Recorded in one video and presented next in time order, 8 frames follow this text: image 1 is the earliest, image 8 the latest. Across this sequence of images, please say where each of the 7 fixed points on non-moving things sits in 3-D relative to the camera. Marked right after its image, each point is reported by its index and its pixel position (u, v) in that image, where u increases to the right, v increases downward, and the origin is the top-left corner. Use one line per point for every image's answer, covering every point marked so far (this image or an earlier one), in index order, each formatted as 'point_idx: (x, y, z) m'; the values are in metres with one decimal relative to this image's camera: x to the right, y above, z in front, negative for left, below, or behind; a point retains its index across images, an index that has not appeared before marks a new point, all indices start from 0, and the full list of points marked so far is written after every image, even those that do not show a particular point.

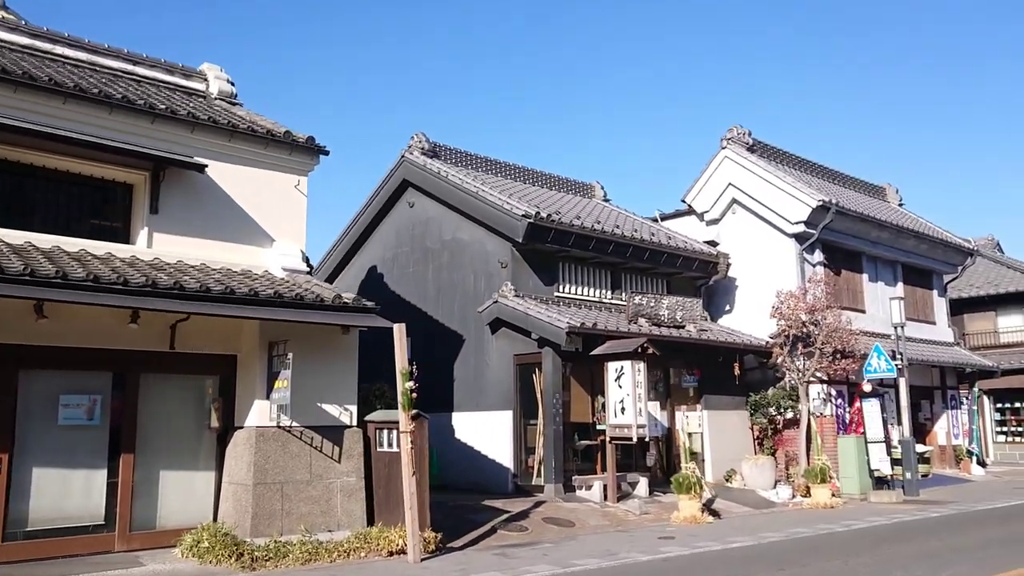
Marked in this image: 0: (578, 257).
0: (+1.4, +0.6, +17.7) m
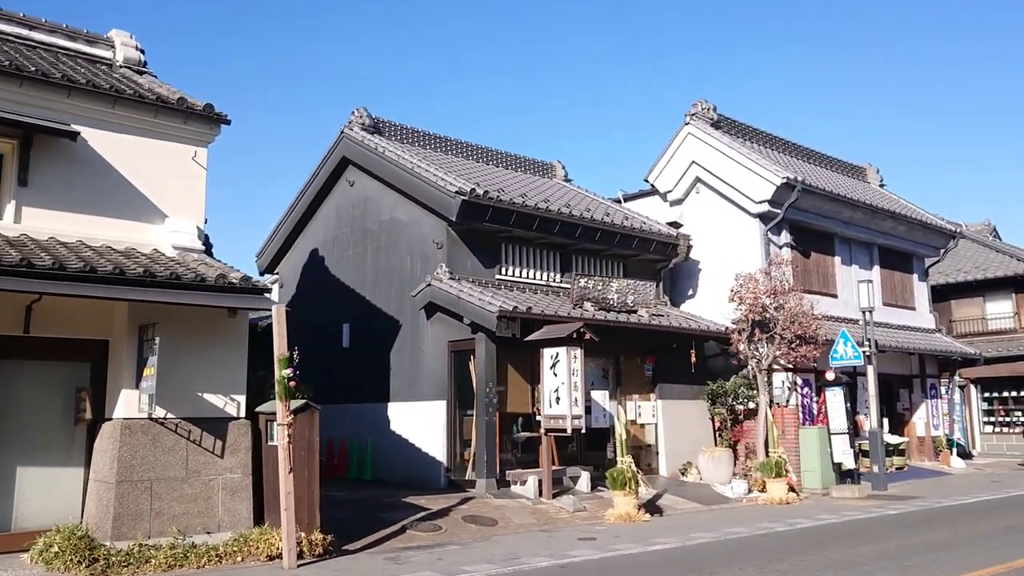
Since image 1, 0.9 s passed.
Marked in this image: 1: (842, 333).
0: (+0.2, +1.0, +16.6) m
1: (+6.9, -1.0, +17.9) m
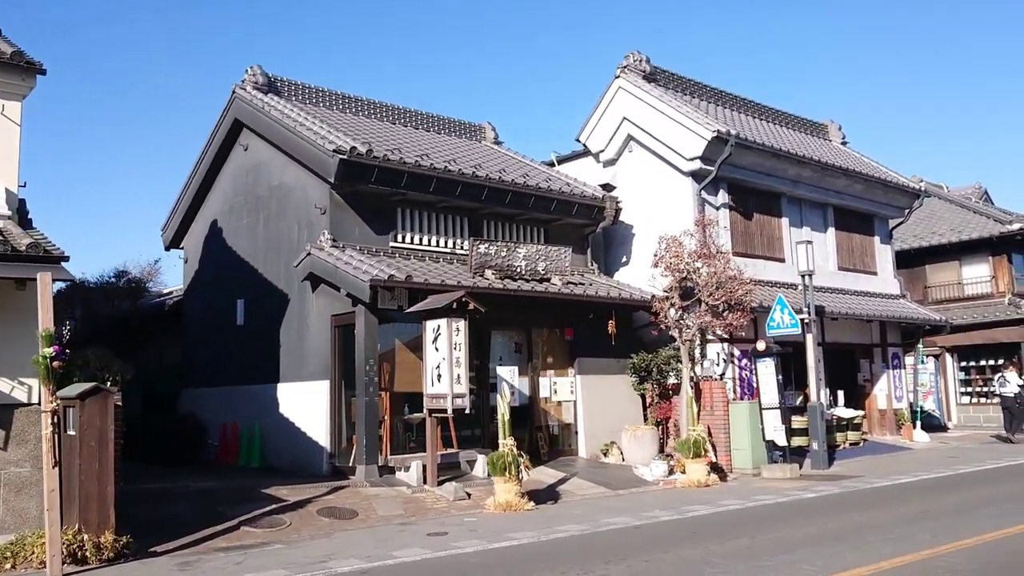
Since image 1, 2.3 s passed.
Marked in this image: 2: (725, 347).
0: (-1.6, +1.6, +15.2) m
1: (+5.1, -0.2, +16.5) m
2: (+4.3, -1.2, +17.1) m
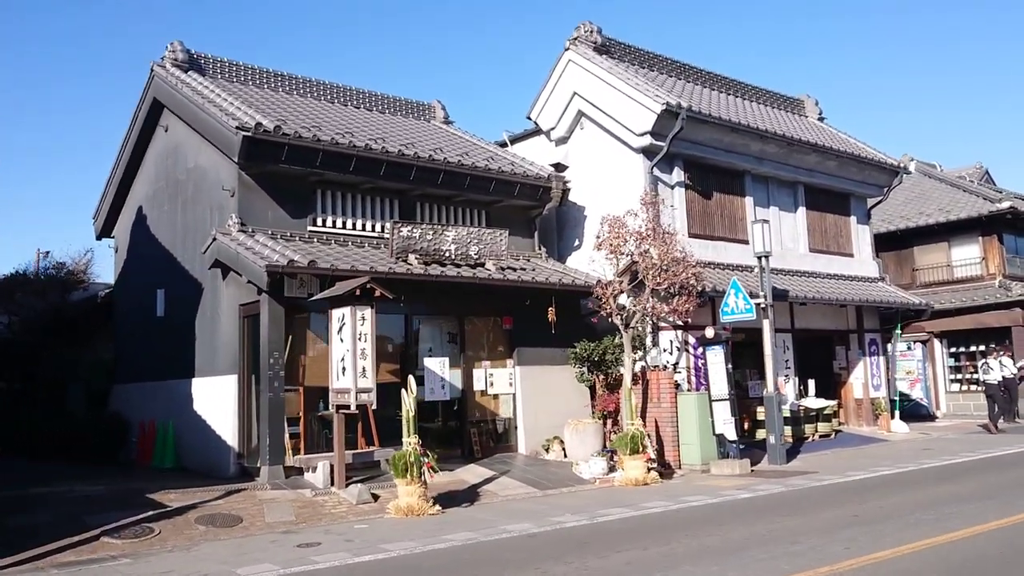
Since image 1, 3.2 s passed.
0: (-2.9, +1.8, +14.2) m
1: (+4.0, +0.1, +15.4) m
2: (+3.1, -0.9, +16.0) m
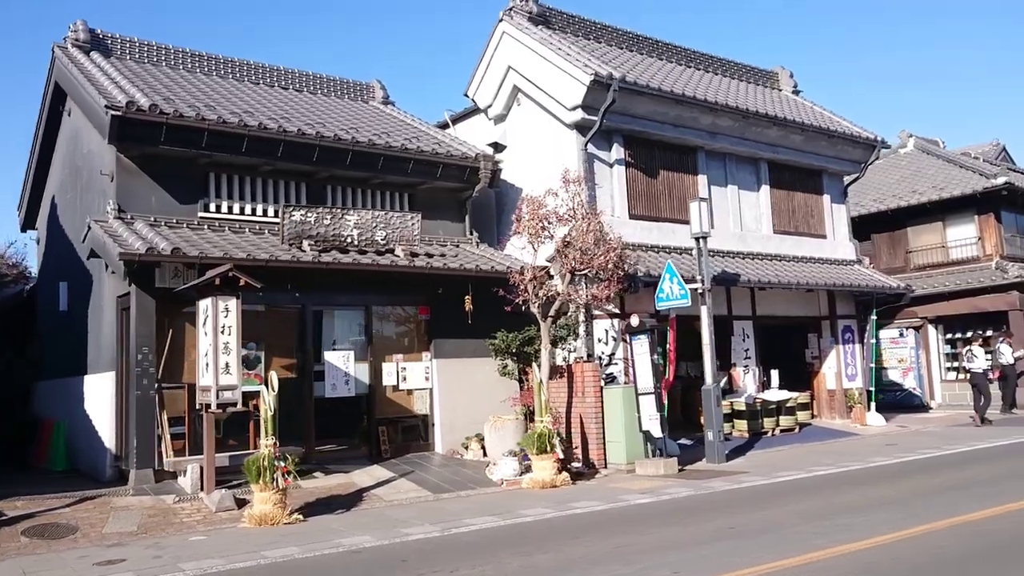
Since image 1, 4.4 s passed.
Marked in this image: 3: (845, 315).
0: (-4.3, +1.9, +13.3) m
1: (+2.6, +0.3, +14.2) m
2: (+1.8, -0.6, +14.8) m
3: (+7.6, -0.6, +19.6) m
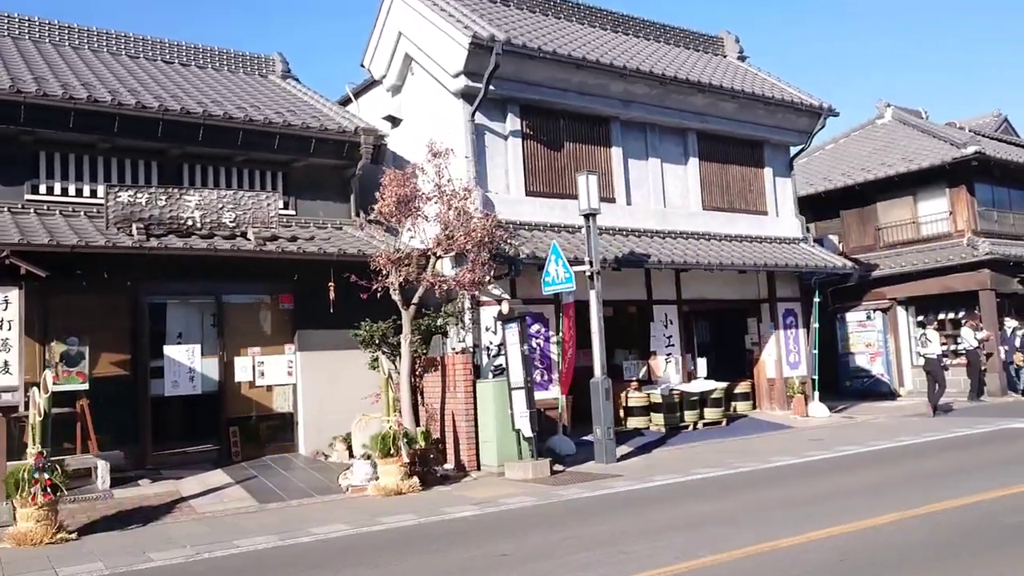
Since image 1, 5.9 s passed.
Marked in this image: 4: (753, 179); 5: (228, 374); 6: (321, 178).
0: (-6.3, +2.1, +12.1) m
1: (+0.6, +0.6, +12.9) m
2: (-0.2, -0.4, +13.5) m
3: (+5.8, -0.2, +18.1) m
4: (+5.1, +2.3, +18.2) m
5: (-4.1, -1.3, +12.4) m
6: (-3.3, +1.9, +14.6) m
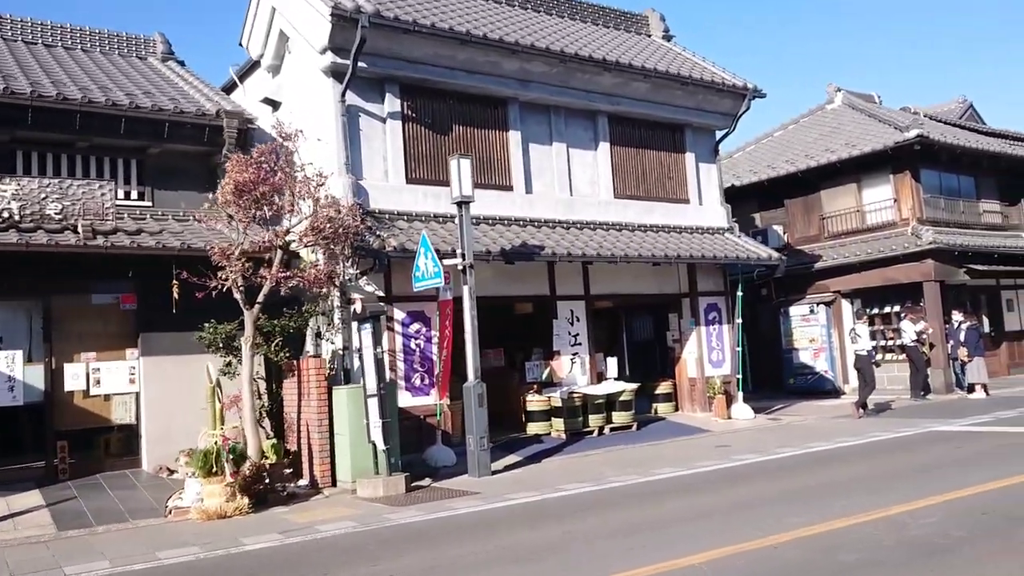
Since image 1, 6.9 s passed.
0: (-8.2, +2.1, +10.9) m
1: (-1.2, +0.7, +11.7) m
2: (-2.0, -0.3, +12.3) m
3: (+3.9, -0.1, +16.9) m
4: (+3.2, +2.4, +17.0) m
5: (-5.9, -1.2, +11.2) m
6: (-5.1, +1.9, +13.3) m
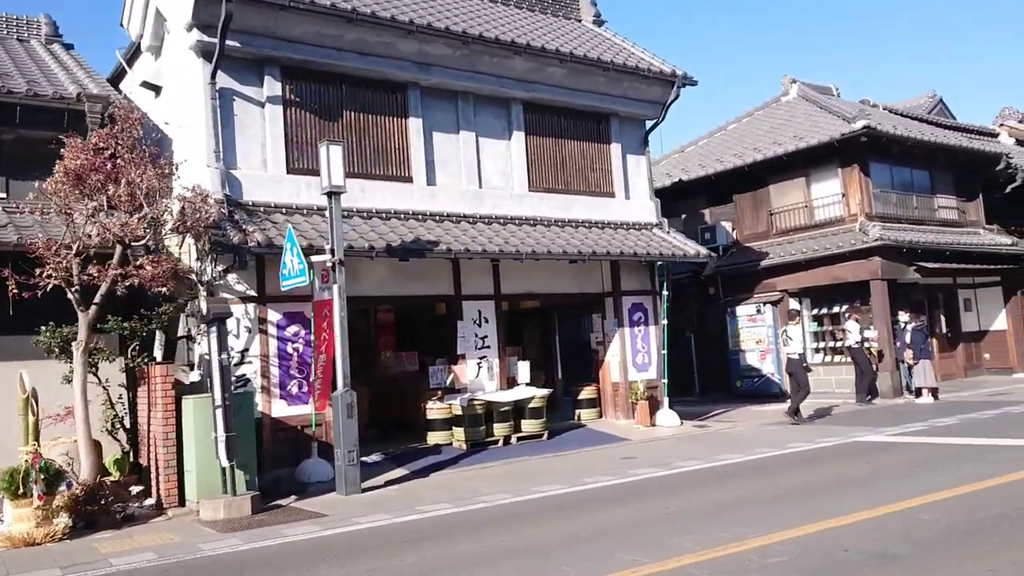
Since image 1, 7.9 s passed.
0: (-9.7, +2.1, +9.7) m
1: (-2.8, +0.7, +10.6) m
2: (-3.6, -0.3, +11.3) m
3: (+2.3, -0.1, +15.9) m
4: (+1.6, +2.5, +16.0) m
5: (-7.5, -1.2, +10.1) m
6: (-6.7, +1.9, +12.2) m
